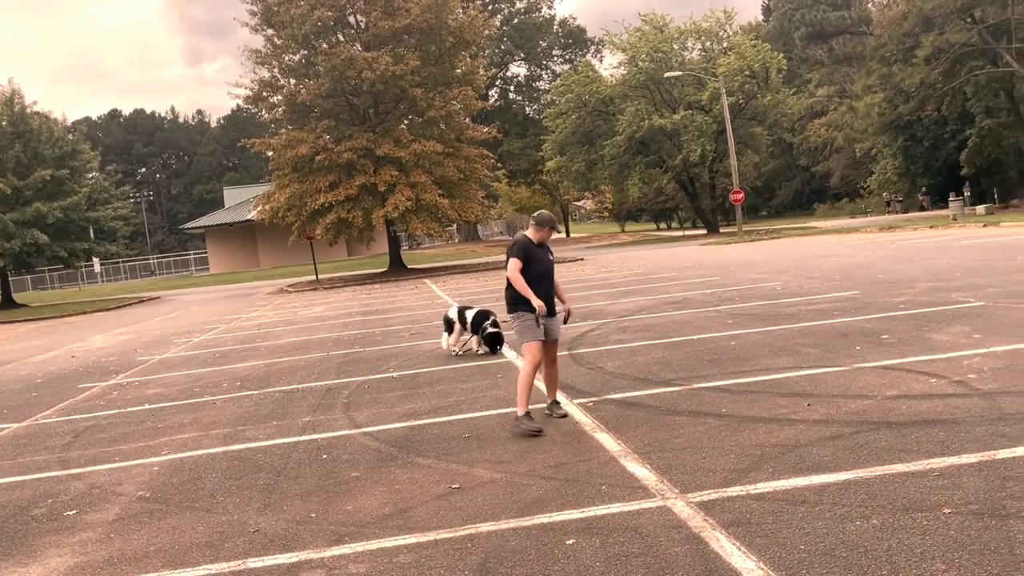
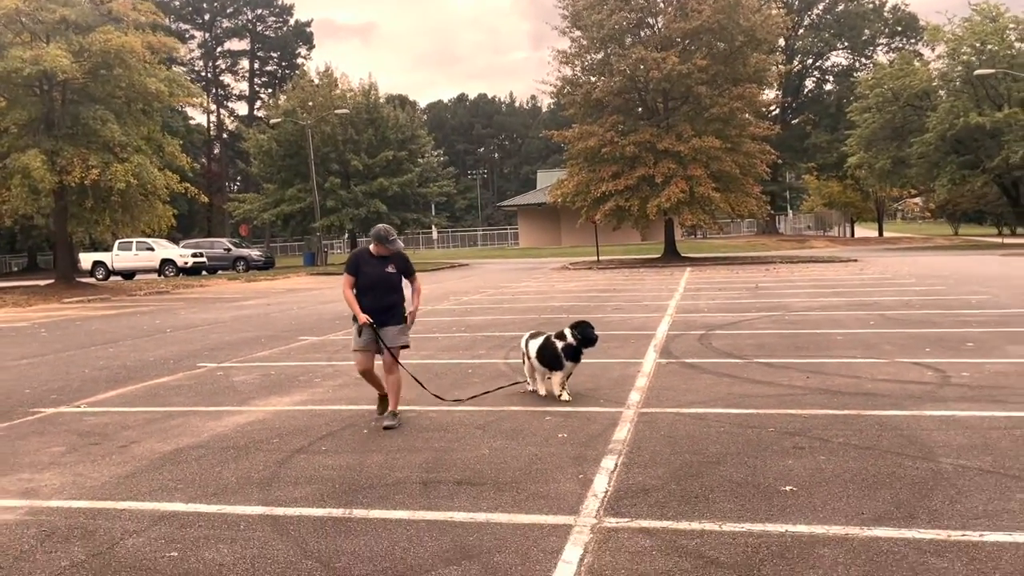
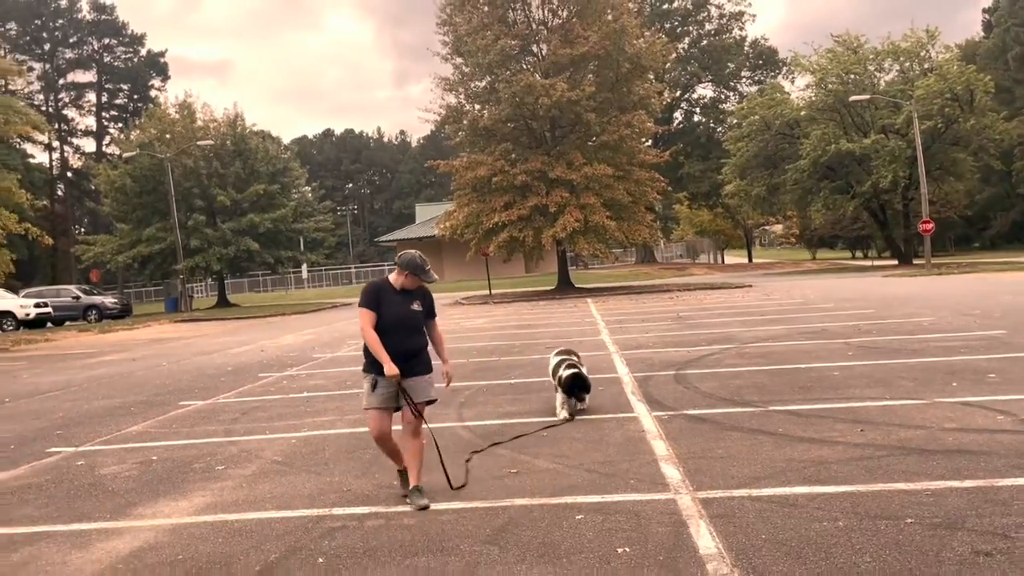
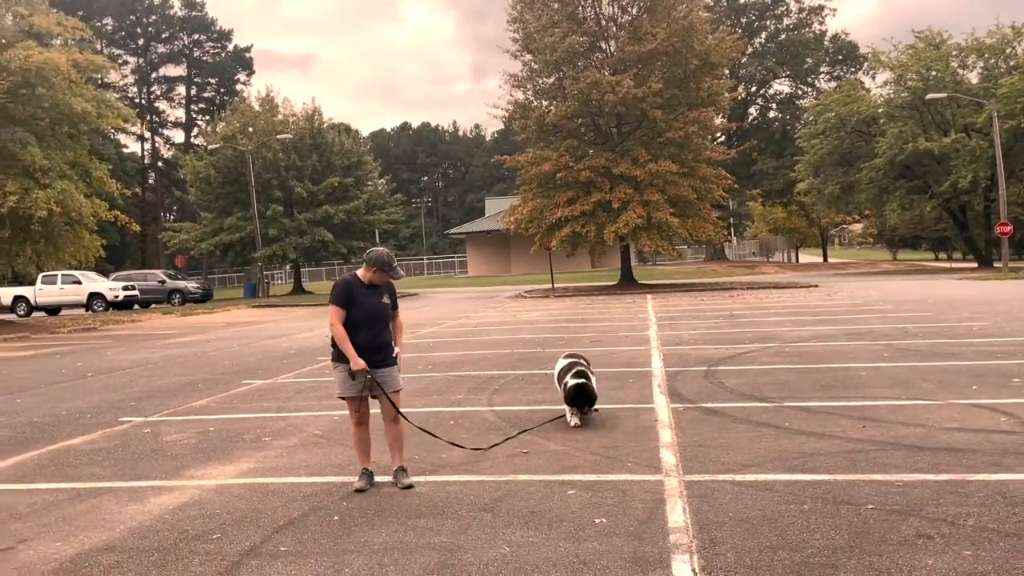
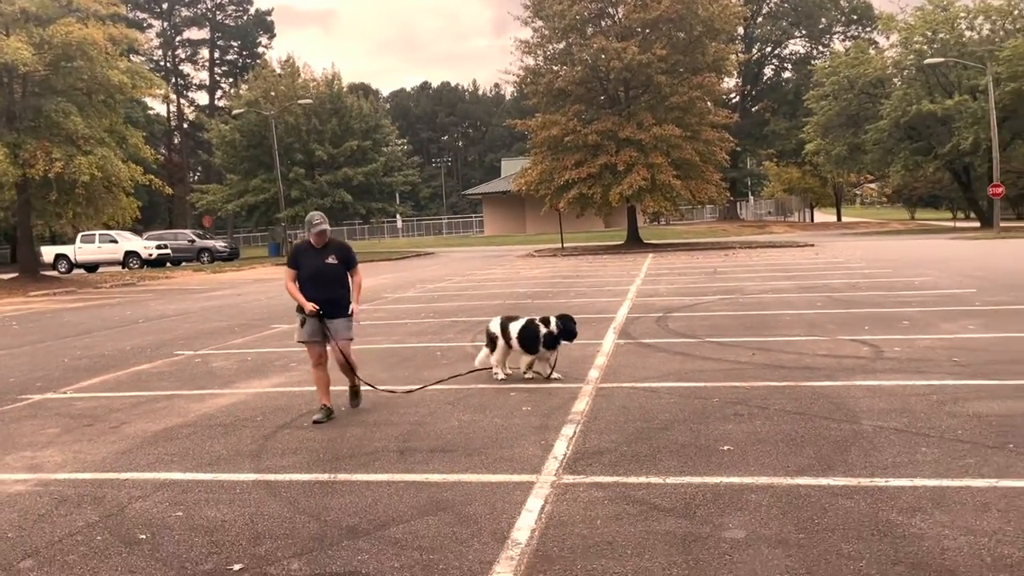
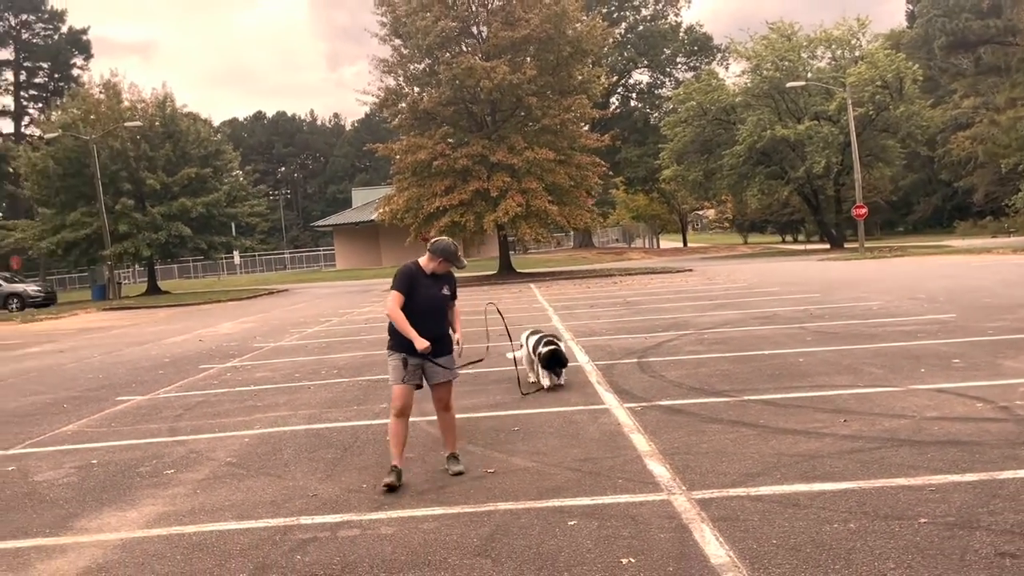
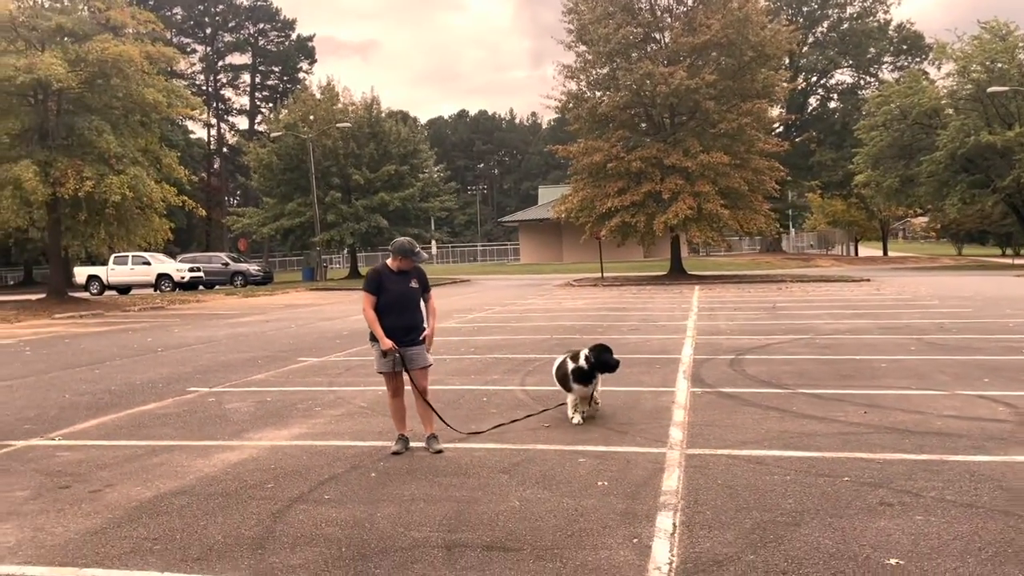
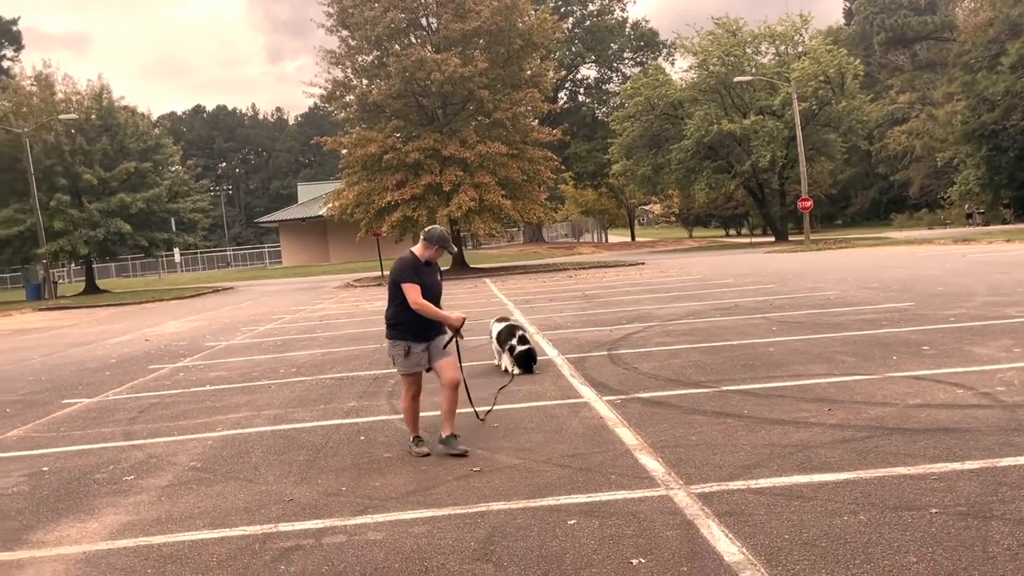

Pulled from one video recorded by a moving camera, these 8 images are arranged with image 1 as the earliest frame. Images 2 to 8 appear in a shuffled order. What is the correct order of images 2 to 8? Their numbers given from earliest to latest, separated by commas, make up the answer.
8, 6, 3, 4, 7, 2, 5
